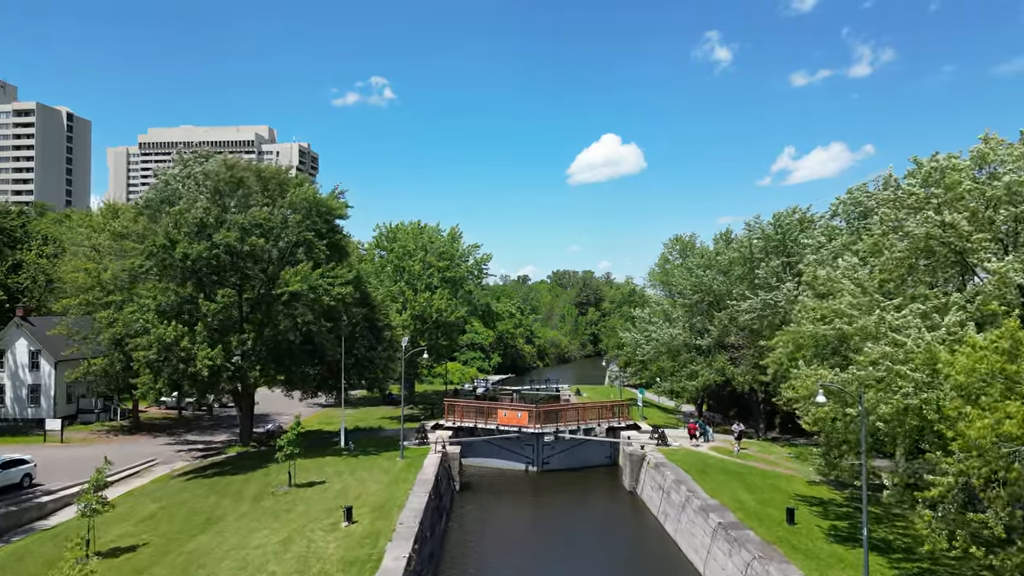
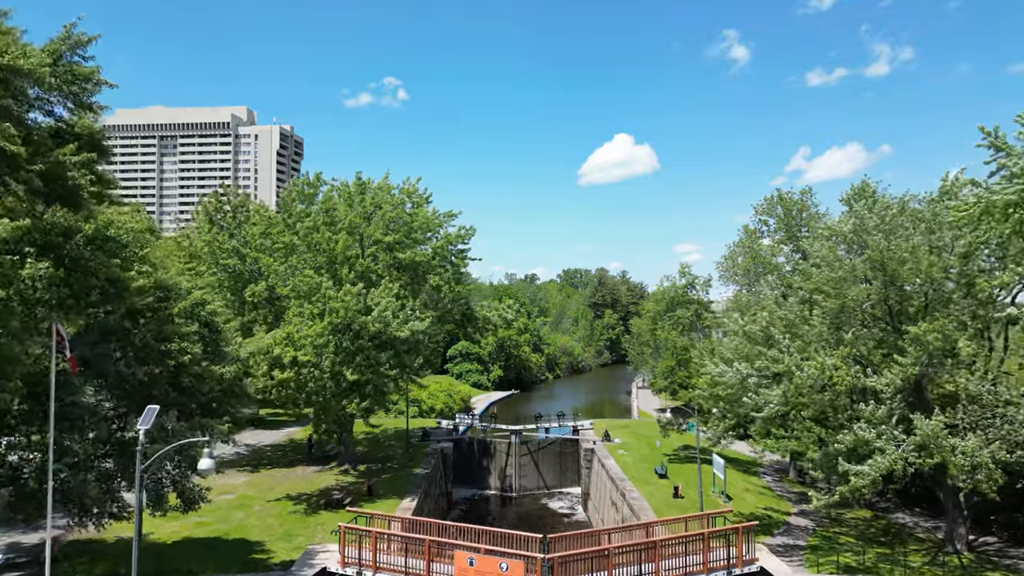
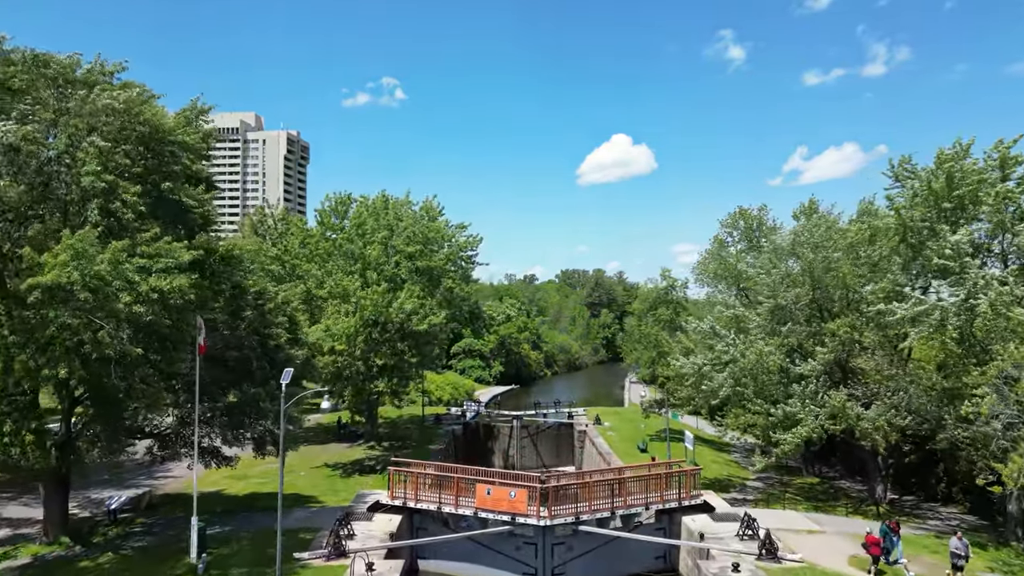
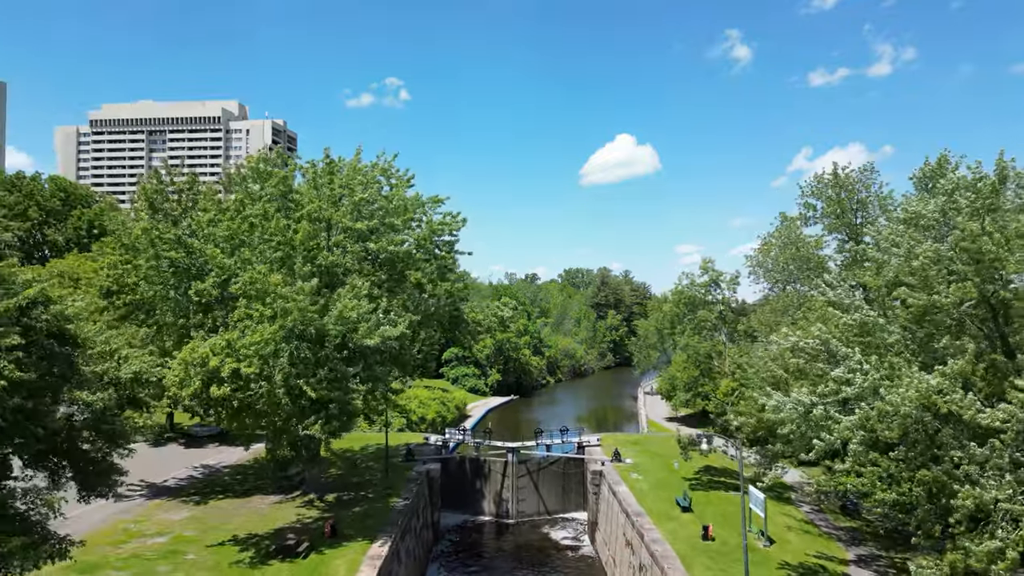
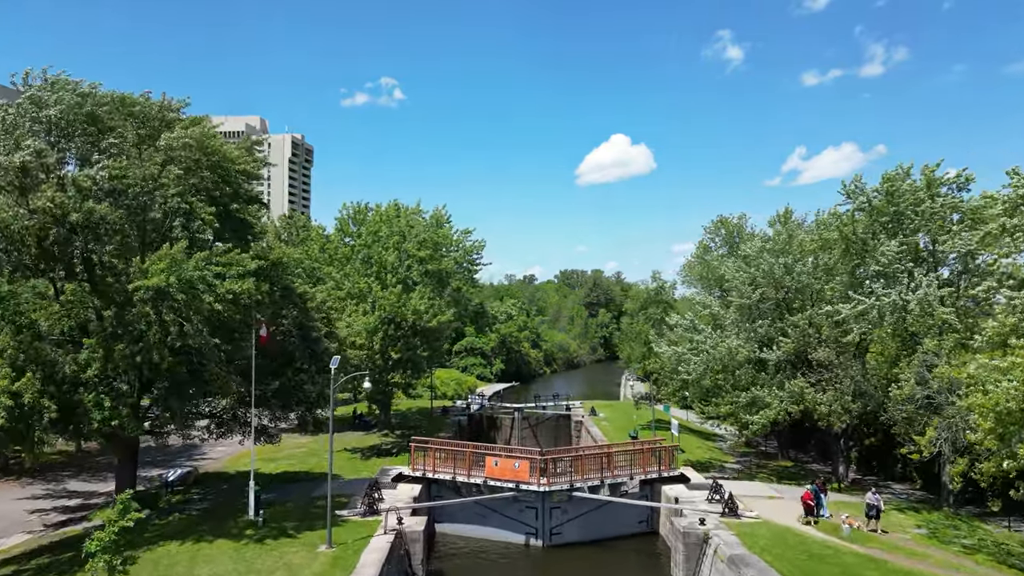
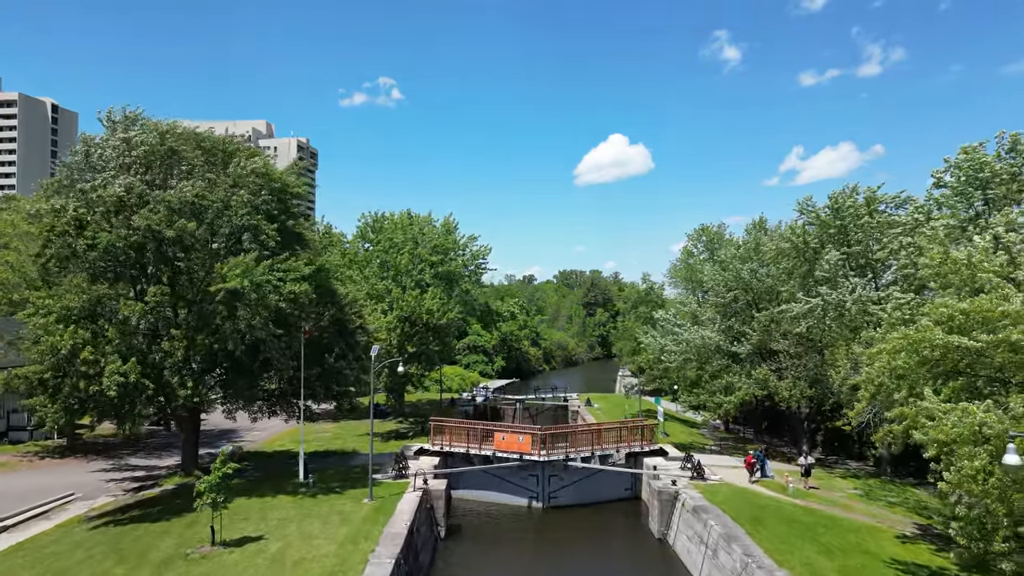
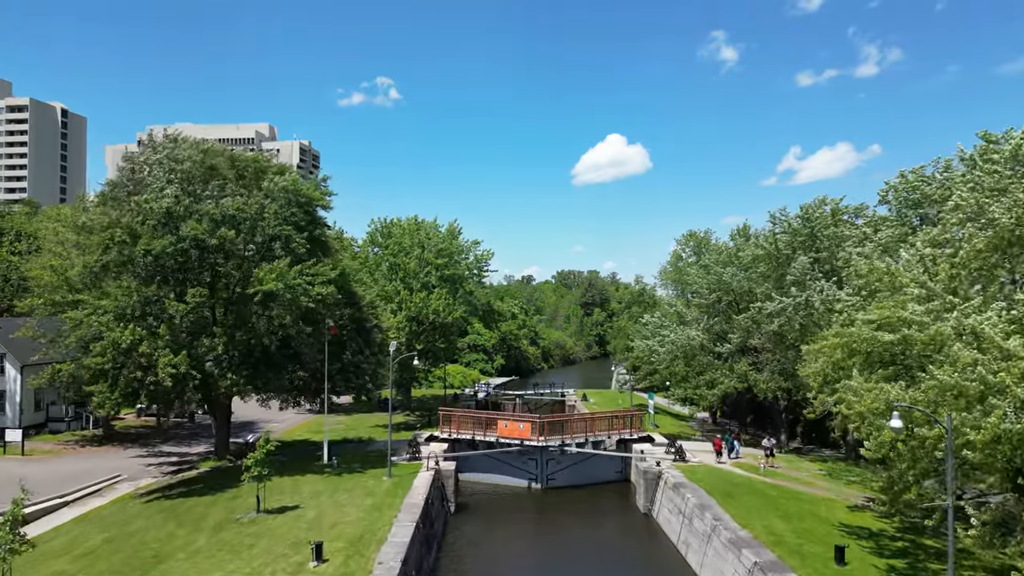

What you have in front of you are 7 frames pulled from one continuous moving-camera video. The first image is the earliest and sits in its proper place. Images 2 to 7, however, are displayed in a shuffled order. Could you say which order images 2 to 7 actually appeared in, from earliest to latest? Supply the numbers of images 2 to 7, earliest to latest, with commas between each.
7, 6, 5, 3, 2, 4
